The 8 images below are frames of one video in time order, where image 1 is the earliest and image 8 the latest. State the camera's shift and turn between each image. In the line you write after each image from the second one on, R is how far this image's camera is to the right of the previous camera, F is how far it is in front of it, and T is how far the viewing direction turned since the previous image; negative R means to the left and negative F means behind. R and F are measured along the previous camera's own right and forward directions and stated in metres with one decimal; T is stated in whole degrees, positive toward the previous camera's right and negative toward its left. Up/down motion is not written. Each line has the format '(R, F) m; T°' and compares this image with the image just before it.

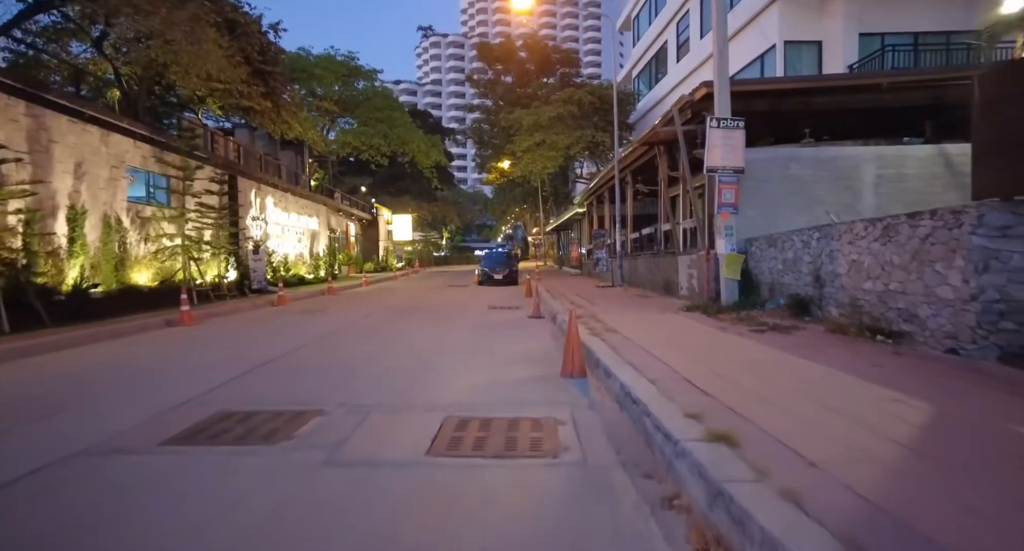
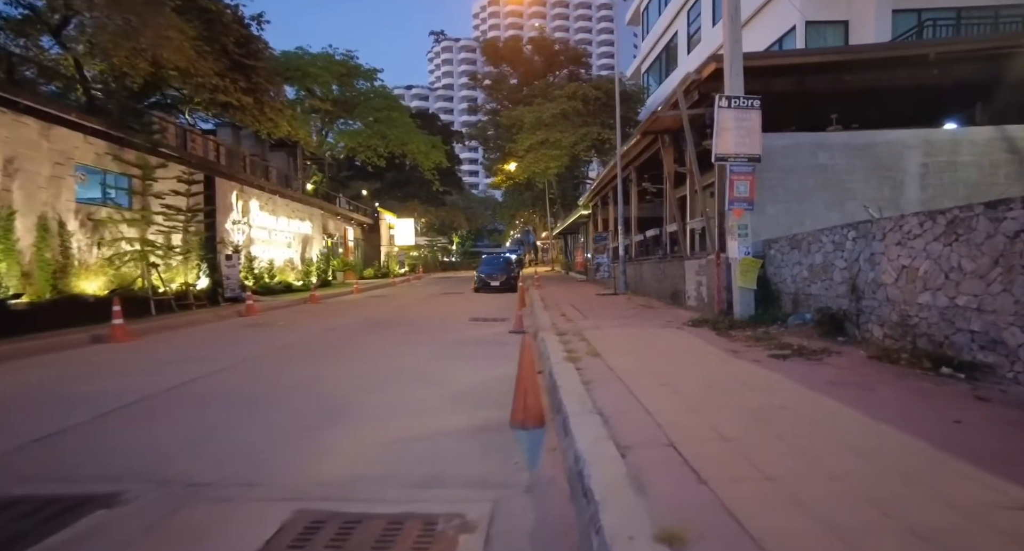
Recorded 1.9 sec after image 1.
(+0.8, +2.1) m; -1°
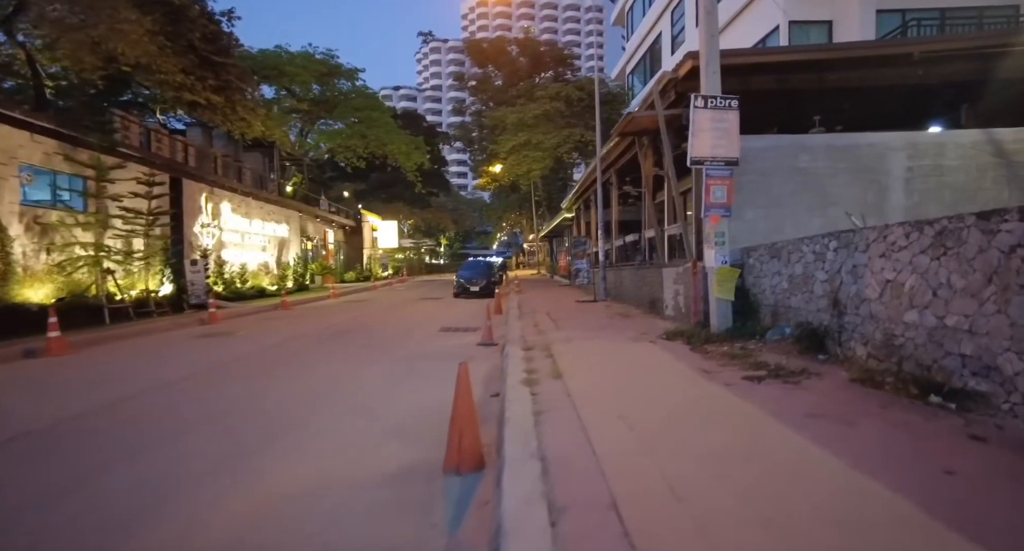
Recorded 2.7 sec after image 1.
(+0.5, +0.7) m; +1°
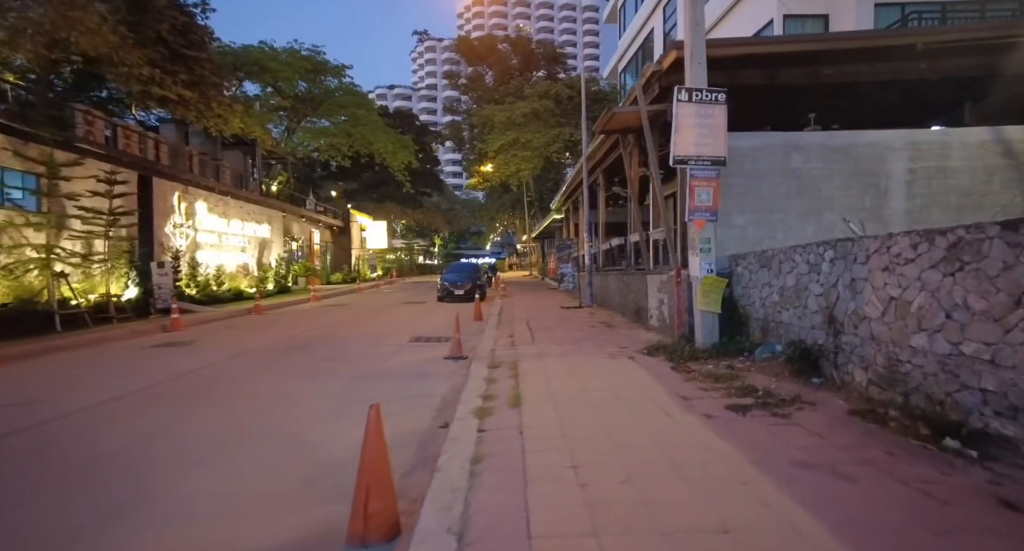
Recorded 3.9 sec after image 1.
(+0.5, +1.0) m; 0°
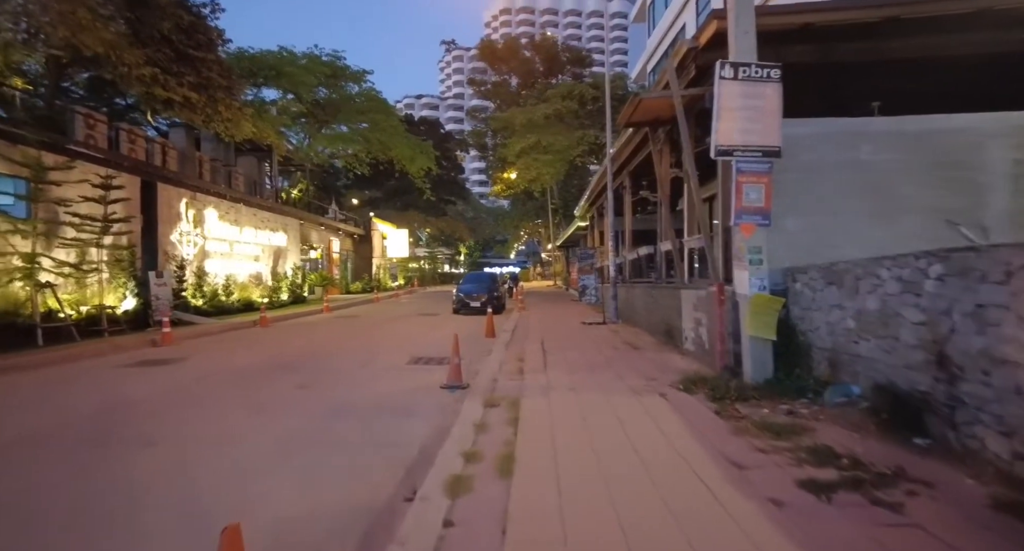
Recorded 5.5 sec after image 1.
(+0.3, +1.8) m; -3°
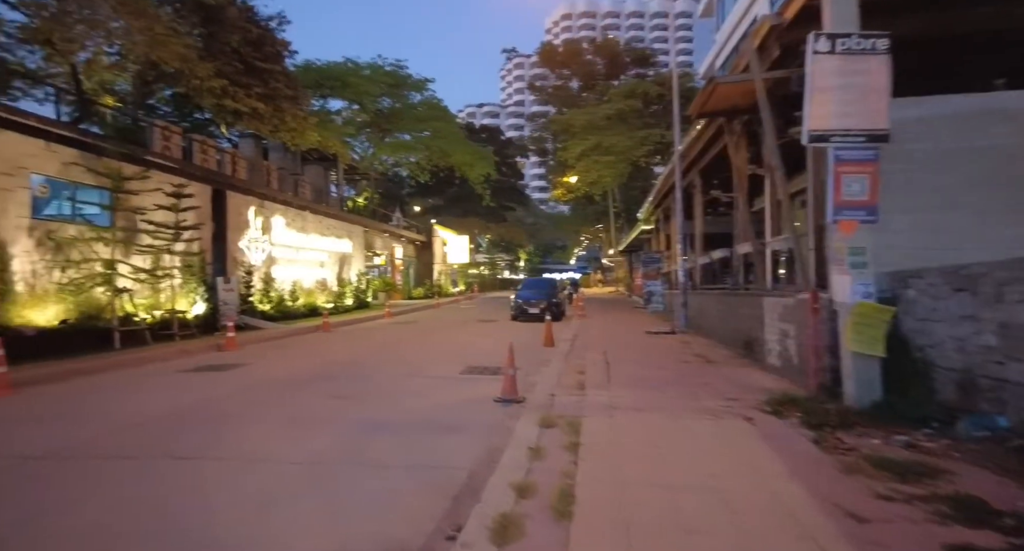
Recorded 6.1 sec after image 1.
(0.0, +0.8) m; -6°
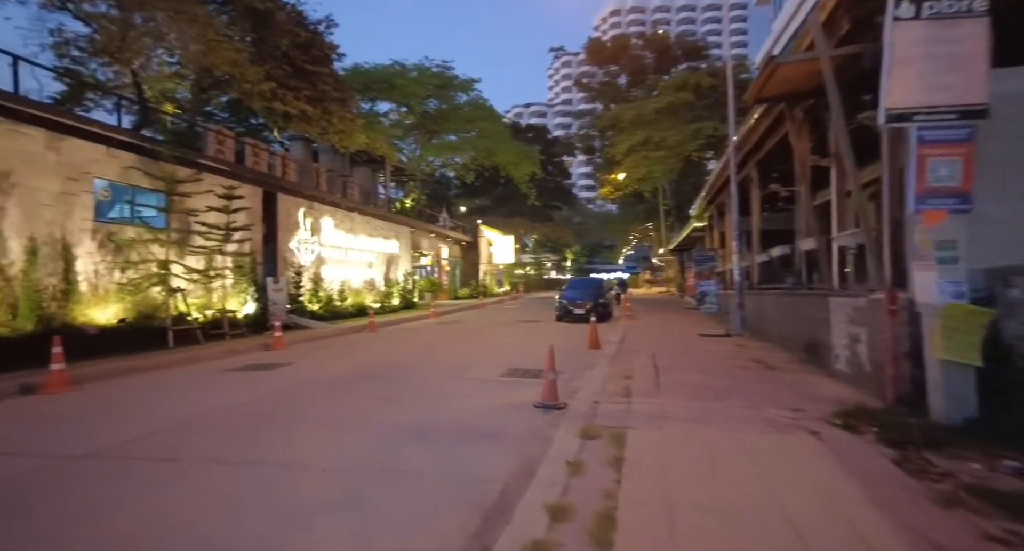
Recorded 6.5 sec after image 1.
(+0.1, +0.5) m; -5°
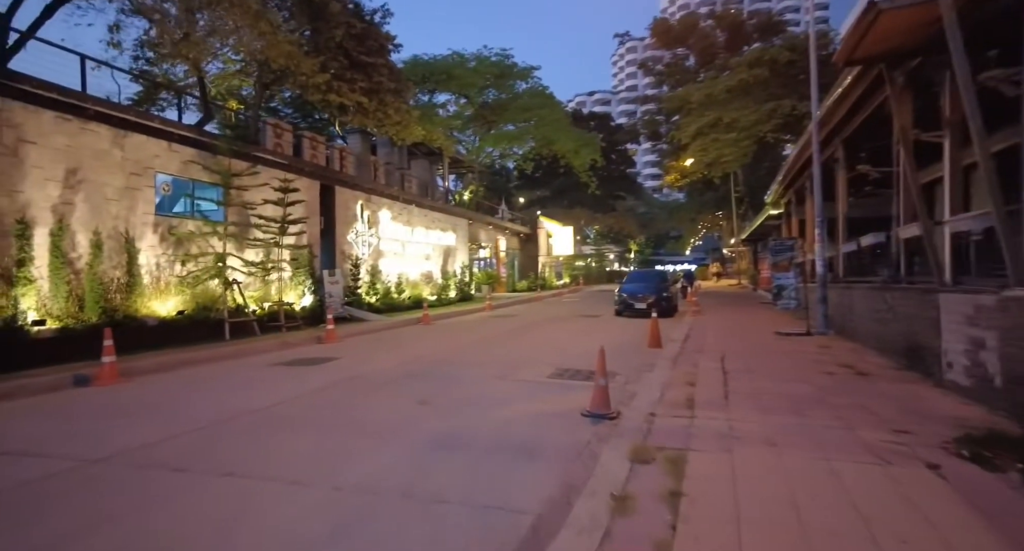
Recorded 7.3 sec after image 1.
(+0.2, +1.0) m; -6°
